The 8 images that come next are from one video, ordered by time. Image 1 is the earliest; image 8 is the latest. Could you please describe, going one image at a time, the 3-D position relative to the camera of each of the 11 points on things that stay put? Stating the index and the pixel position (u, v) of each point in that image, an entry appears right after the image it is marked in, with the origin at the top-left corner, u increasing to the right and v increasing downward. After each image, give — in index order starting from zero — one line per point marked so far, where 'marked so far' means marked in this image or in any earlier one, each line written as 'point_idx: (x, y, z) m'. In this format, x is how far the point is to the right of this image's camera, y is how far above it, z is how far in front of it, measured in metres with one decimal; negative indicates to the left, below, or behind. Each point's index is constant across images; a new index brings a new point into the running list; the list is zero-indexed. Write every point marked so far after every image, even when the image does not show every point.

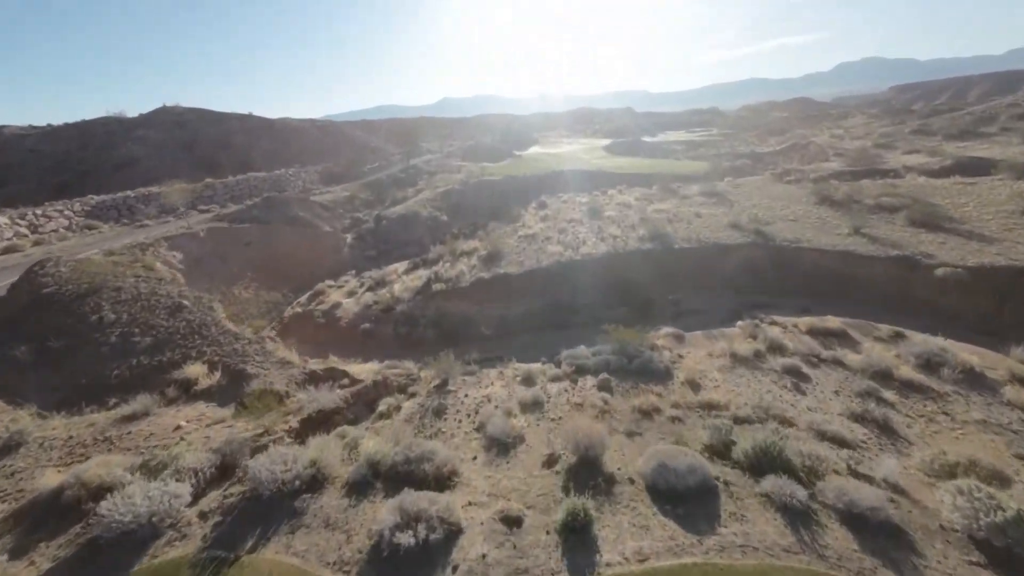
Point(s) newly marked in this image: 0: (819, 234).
0: (+14.7, +2.6, +18.9) m
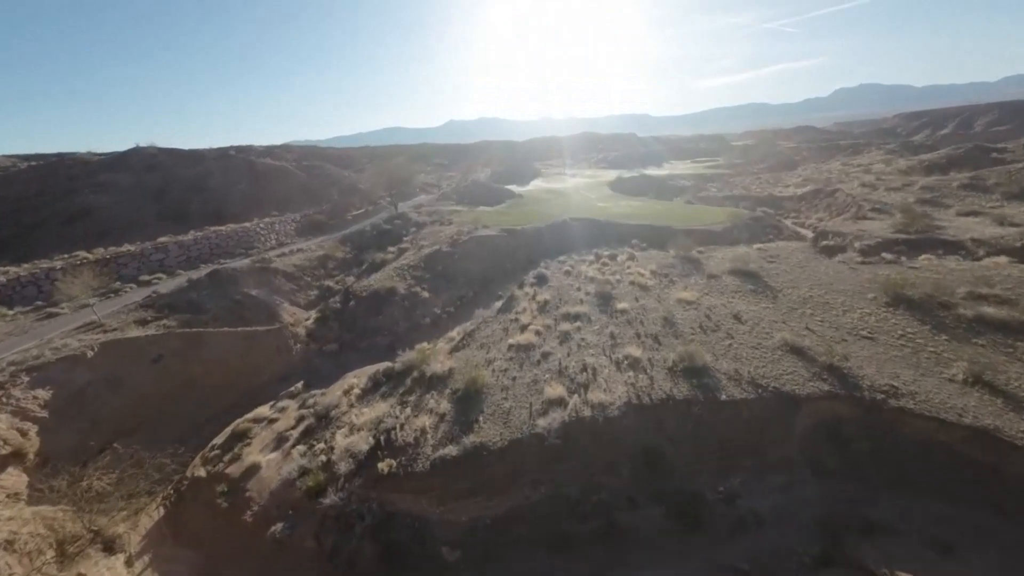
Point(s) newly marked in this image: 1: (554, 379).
0: (+14.1, -3.0, +13.7) m
1: (+1.6, -3.5, +14.9) m
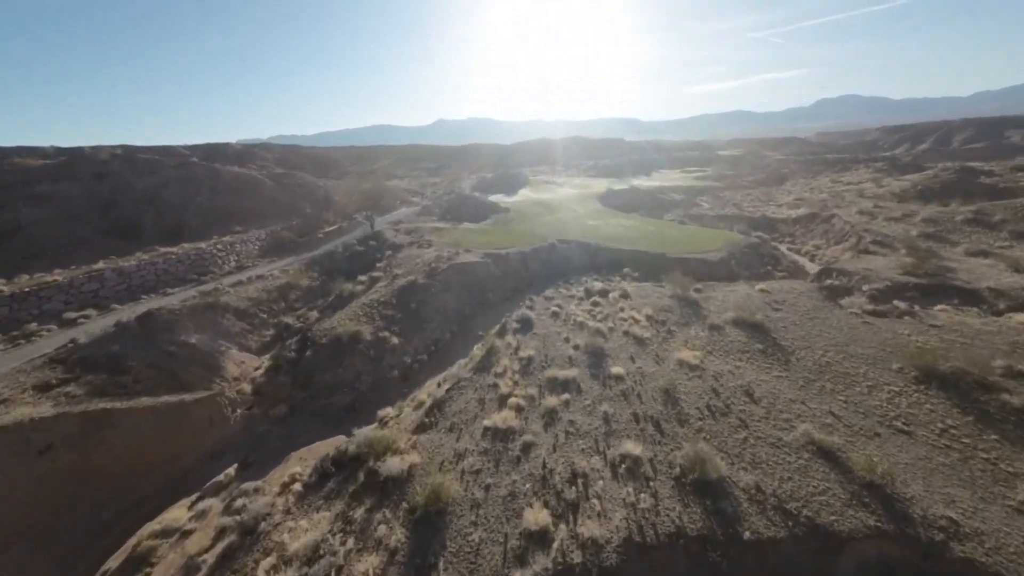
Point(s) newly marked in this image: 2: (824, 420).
0: (+13.3, -6.0, +11.3) m
1: (+0.7, -6.3, +12.0) m
2: (+11.6, -4.9, +14.6) m
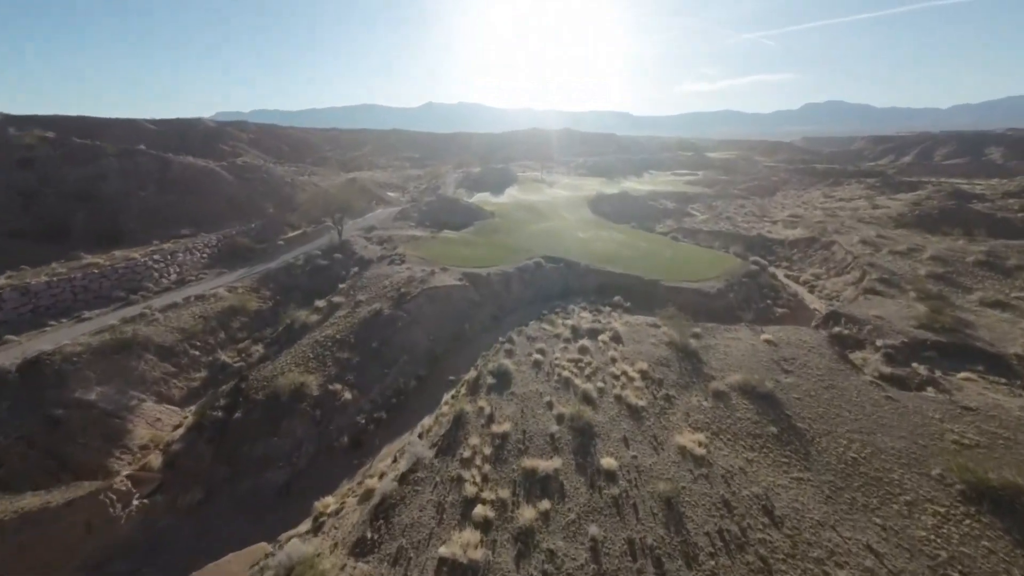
0: (+12.3, -9.5, +8.5) m
1: (-0.3, -9.3, +8.8) m
2: (+10.5, -8.2, +11.7) m
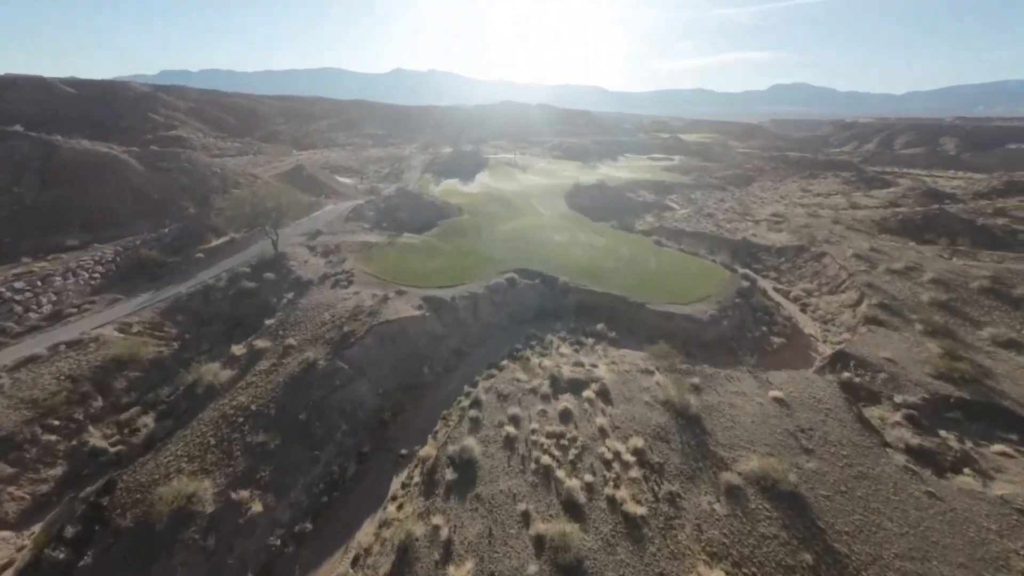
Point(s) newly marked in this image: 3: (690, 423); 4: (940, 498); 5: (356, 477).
0: (+11.7, -13.1, +5.2) m
1: (-0.9, -12.8, +4.6) m
2: (+9.7, -11.6, +8.2) m
3: (+9.0, -6.7, +19.8) m
4: (+17.3, -8.4, +15.9) m
5: (-7.2, -8.7, +18.2) m
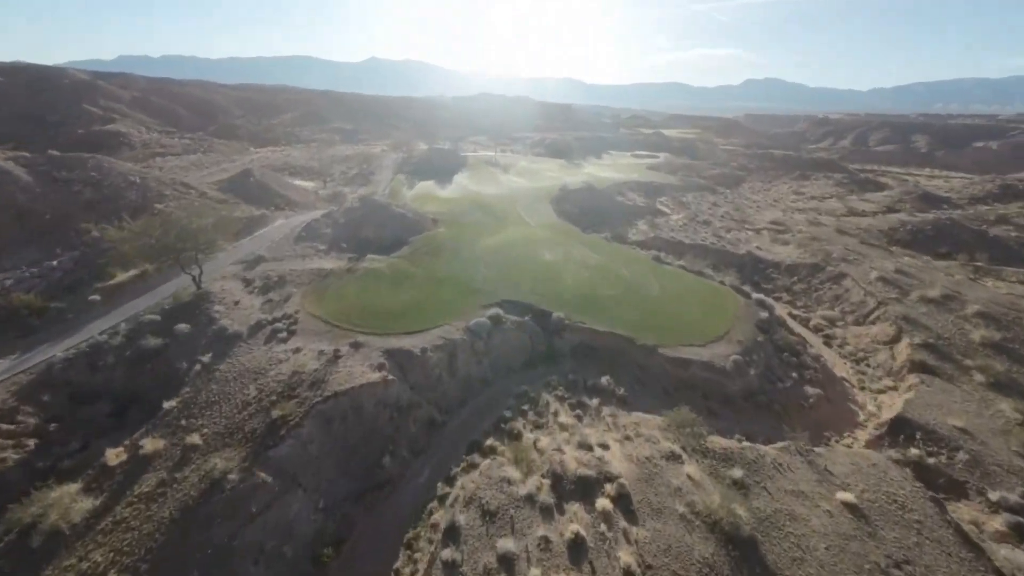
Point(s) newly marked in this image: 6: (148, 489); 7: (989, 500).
0: (+12.1, -16.4, +0.2) m
1: (-0.4, -16.2, -1.0) m
2: (+9.9, -14.8, +3.1) m
3: (+8.7, -9.8, +14.6) m
4: (+17.1, -11.4, +11.0) m
5: (-7.4, -11.9, +12.2) m
6: (-13.6, -7.6, +14.9) m
7: (+20.7, -9.1, +17.1) m
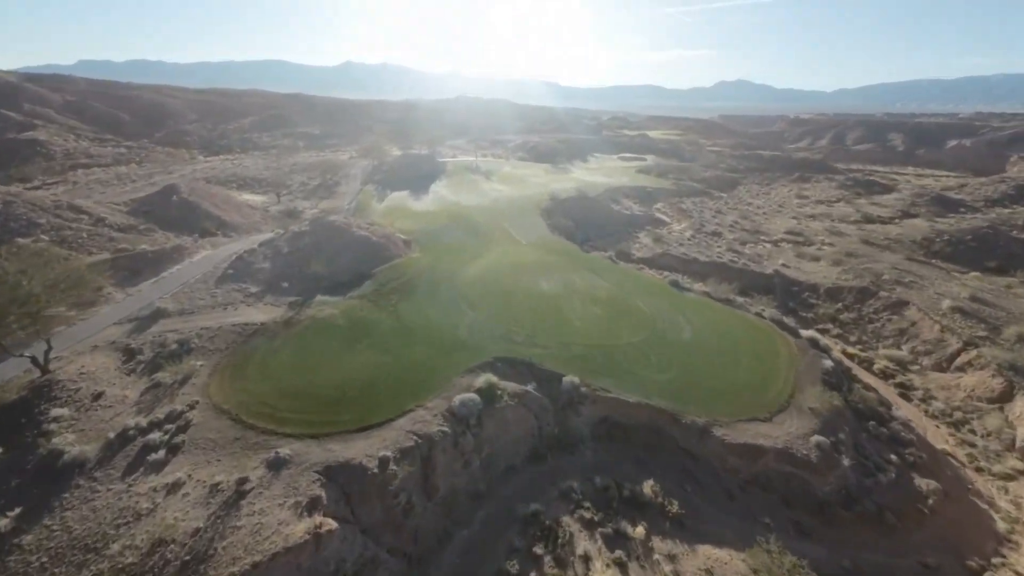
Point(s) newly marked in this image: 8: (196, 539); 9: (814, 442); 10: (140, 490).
0: (+13.6, -19.0, -7.1) m
1: (+1.1, -19.2, -8.9) m
2: (+11.3, -17.6, -4.4) m
3: (+9.4, -12.7, +7.1) m
4: (+18.0, -14.0, +3.9) m
5: (-6.5, -15.2, +4.0) m
6: (-13.0, -11.0, +6.5) m
7: (+21.2, -11.7, +10.1) m
8: (-10.0, -7.8, +12.6) m
9: (+14.8, -7.6, +19.4) m
10: (-13.0, -6.8, +13.9) m
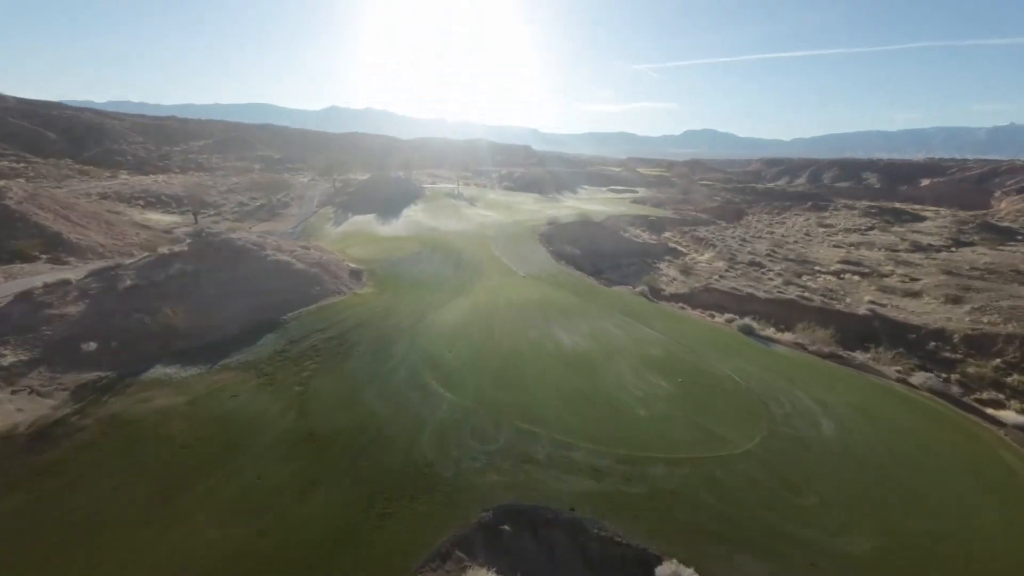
0: (+15.7, -17.9, -20.6) m
1: (+3.3, -18.0, -23.0) m
2: (+13.3, -16.7, -17.8) m
3: (+10.8, -12.9, -6.0) m
4: (+19.6, -13.9, -8.9) m
5: (-4.9, -15.3, -10.1) m
6: (-11.5, -11.4, -7.5) m
7: (+22.5, -12.2, -2.4) m
8: (-8.8, -8.7, -1.0) m
9: (+15.6, -9.1, +6.9) m
10: (-11.9, -7.9, +0.2) m
